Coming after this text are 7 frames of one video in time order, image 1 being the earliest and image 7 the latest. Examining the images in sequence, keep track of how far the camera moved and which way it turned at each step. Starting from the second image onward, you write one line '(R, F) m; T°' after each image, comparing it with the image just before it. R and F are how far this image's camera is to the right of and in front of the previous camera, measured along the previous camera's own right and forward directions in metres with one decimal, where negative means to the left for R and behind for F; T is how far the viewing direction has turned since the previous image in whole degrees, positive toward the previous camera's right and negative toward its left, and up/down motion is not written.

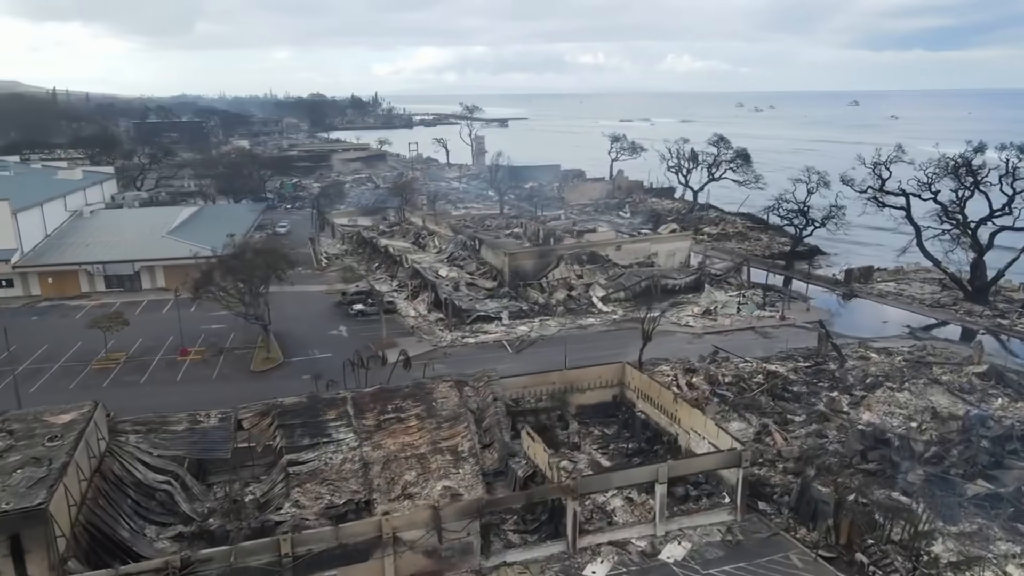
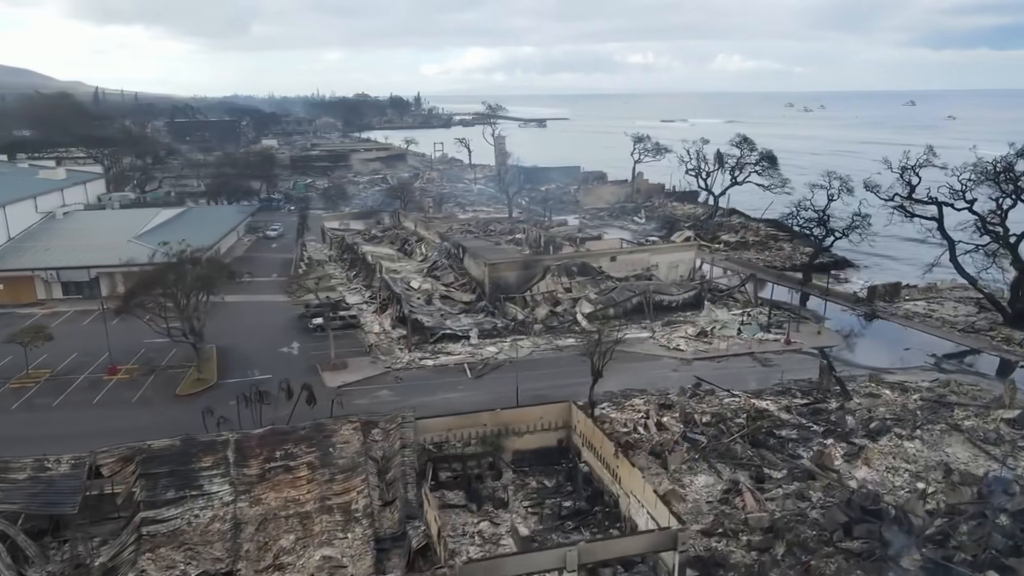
(+1.9, +2.2) m; -3°
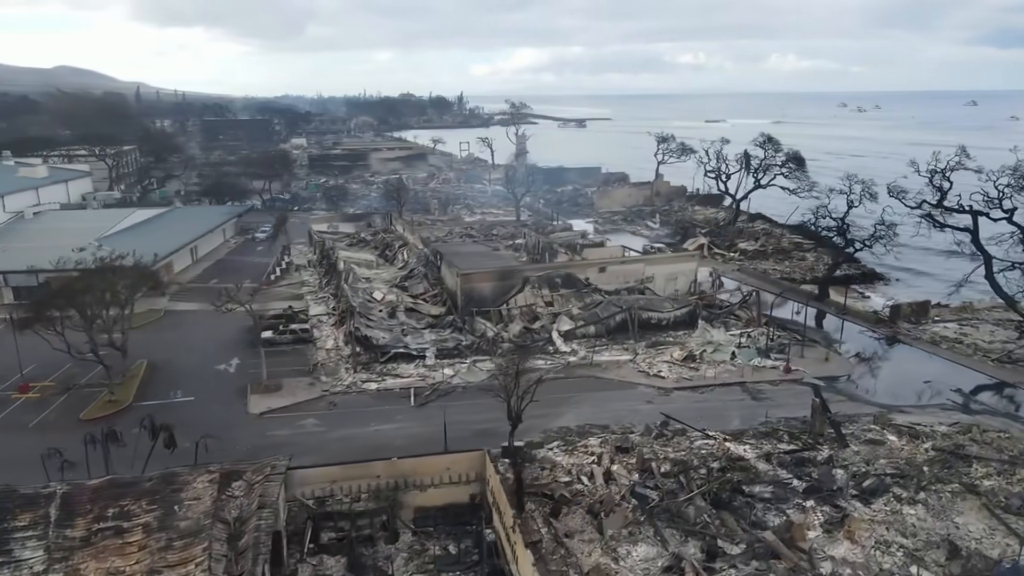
(+1.9, +2.2) m; -3°
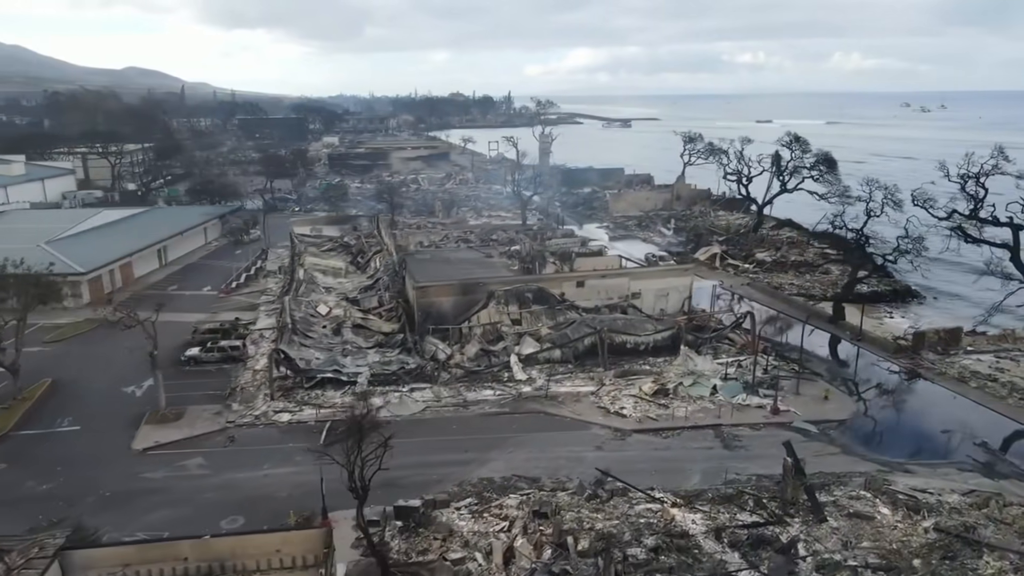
(+2.1, +2.4) m; -4°
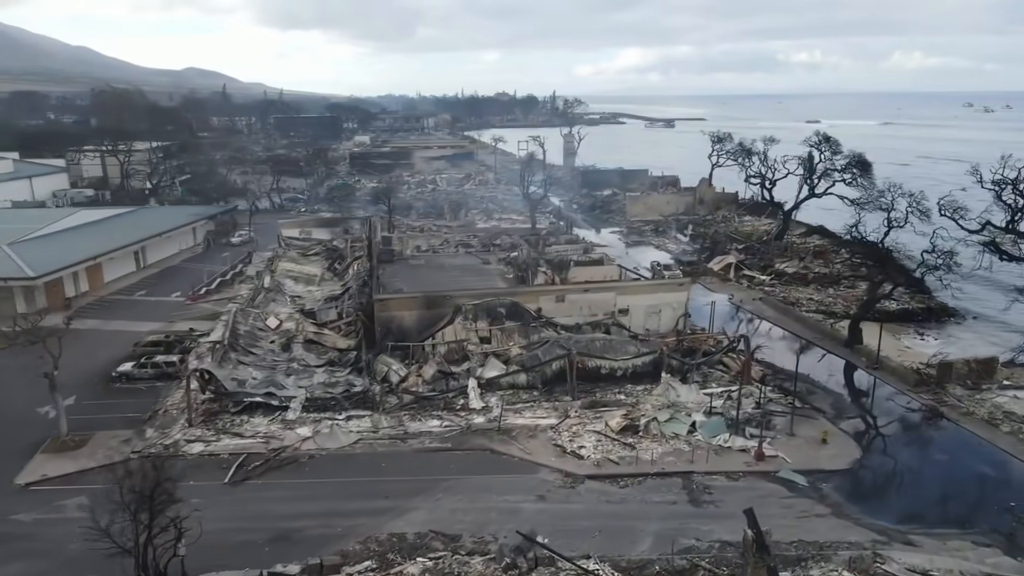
(+1.7, +1.9) m; -4°
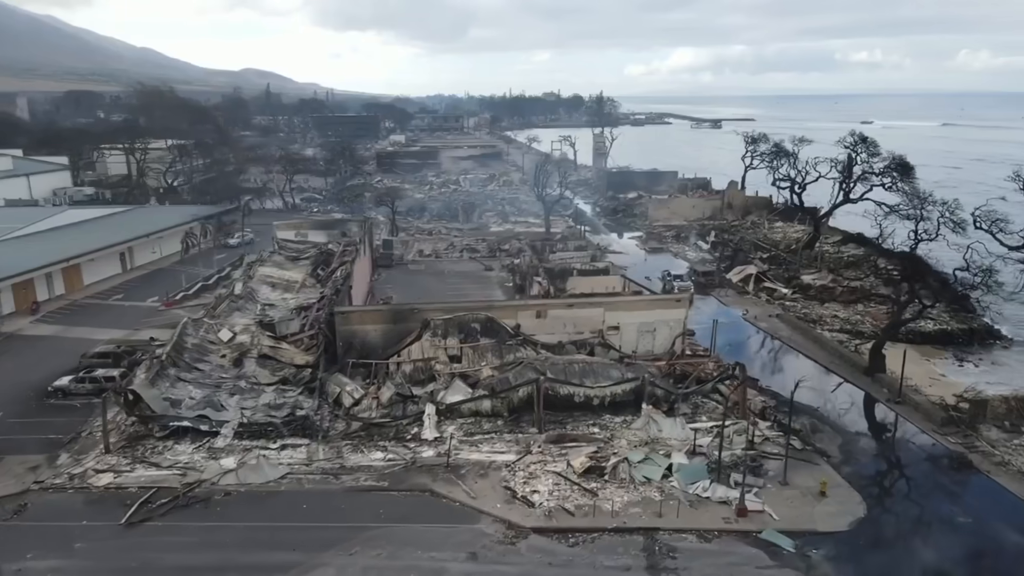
(+1.5, +1.7) m; -4°
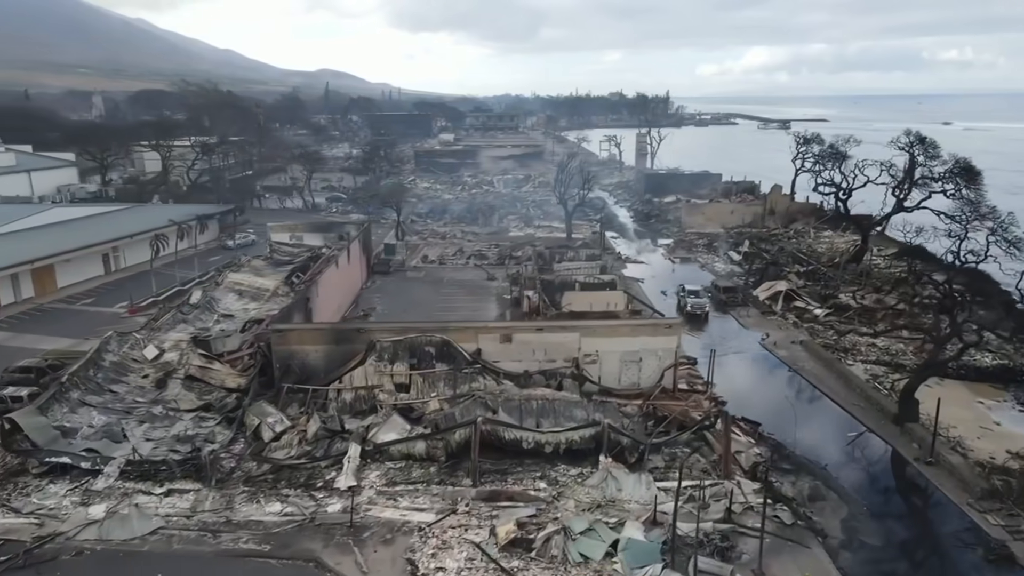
(+1.9, +2.2) m; -5°
